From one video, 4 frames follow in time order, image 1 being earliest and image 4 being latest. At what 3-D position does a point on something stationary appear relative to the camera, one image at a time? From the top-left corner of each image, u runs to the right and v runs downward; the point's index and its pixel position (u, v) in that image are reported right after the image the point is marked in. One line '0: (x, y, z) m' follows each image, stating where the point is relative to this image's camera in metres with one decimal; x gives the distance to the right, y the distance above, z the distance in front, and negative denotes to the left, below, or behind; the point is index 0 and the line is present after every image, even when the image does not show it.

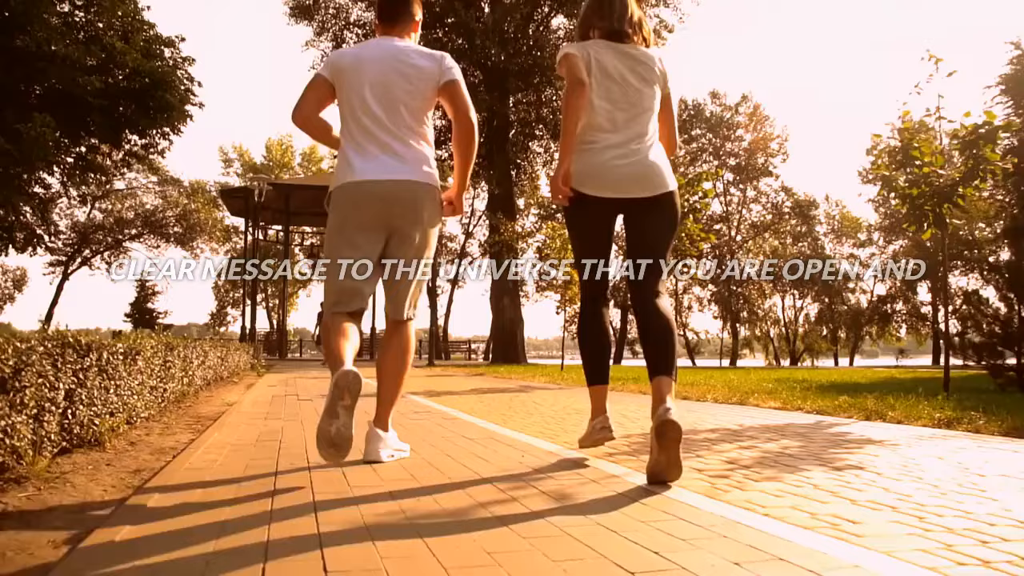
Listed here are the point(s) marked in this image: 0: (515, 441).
0: (0.0, -1.1, +6.2) m
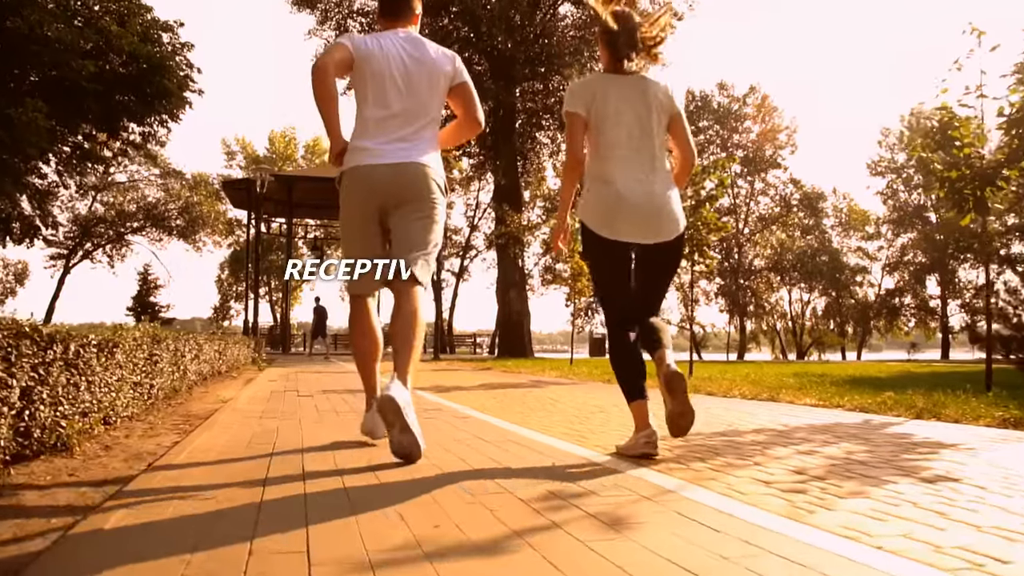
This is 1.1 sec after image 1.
0: (+0.1, -1.0, +5.5) m
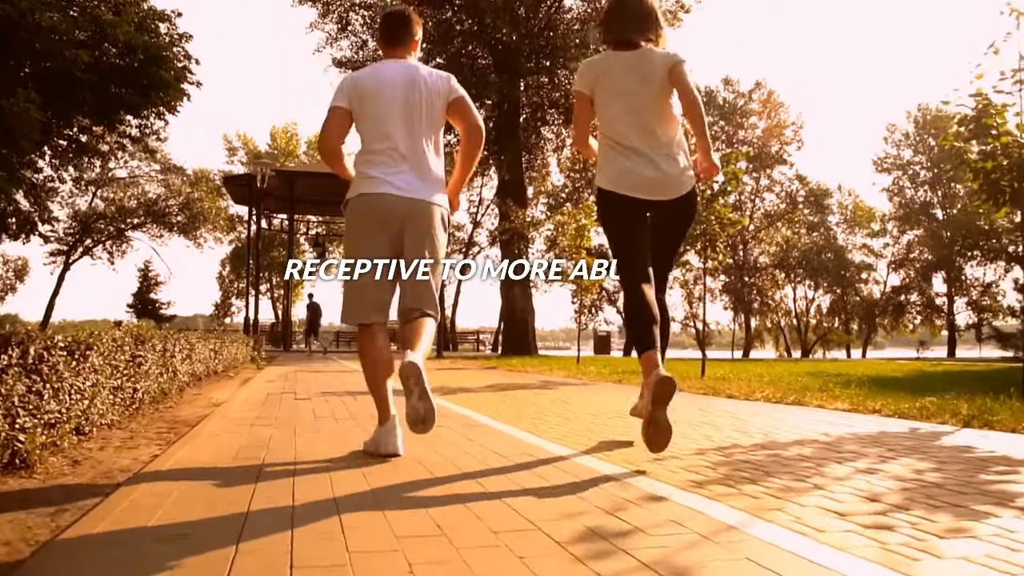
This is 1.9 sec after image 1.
0: (+0.2, -1.0, +5.0) m
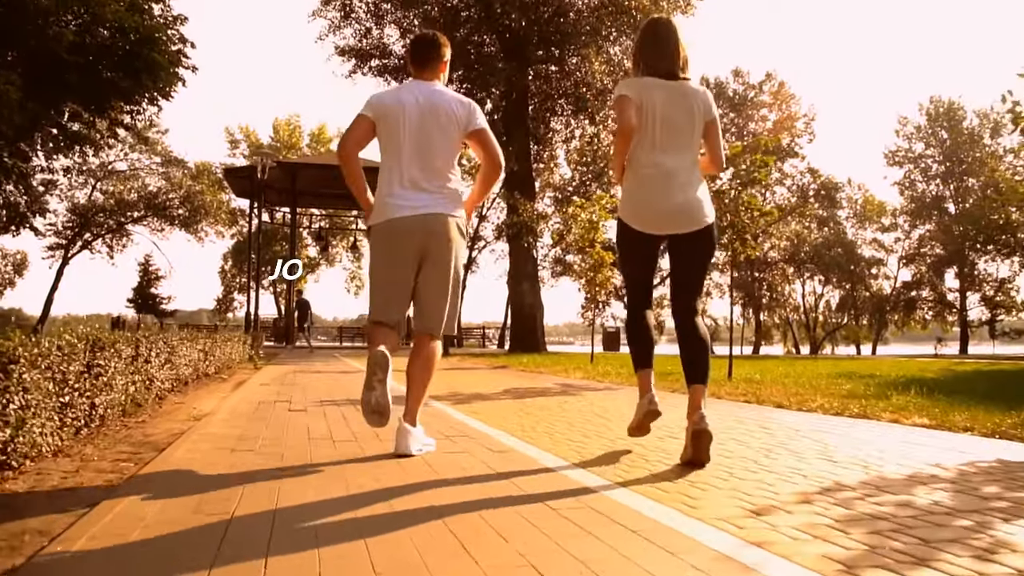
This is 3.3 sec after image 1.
0: (+0.4, -0.9, +4.0) m
